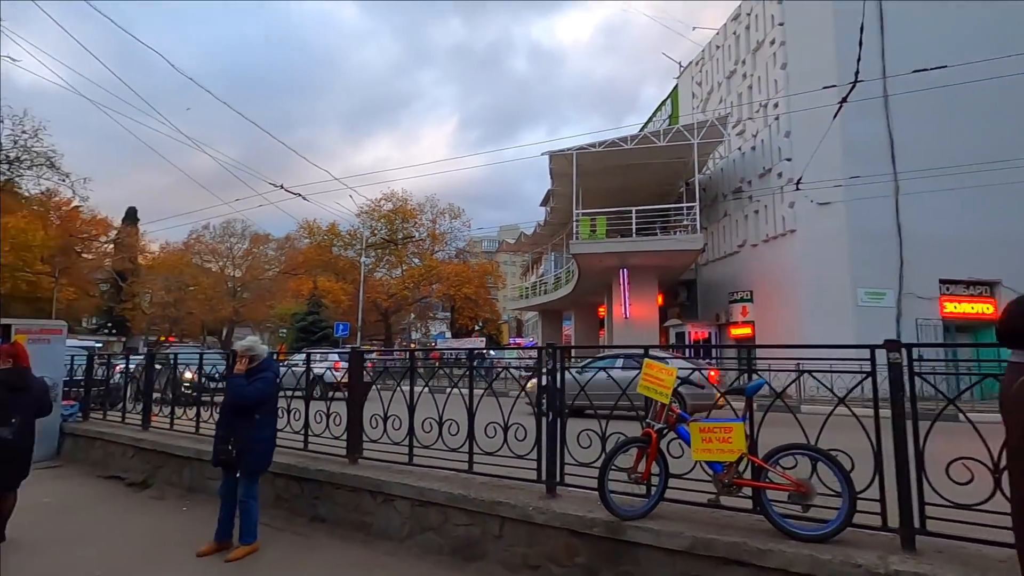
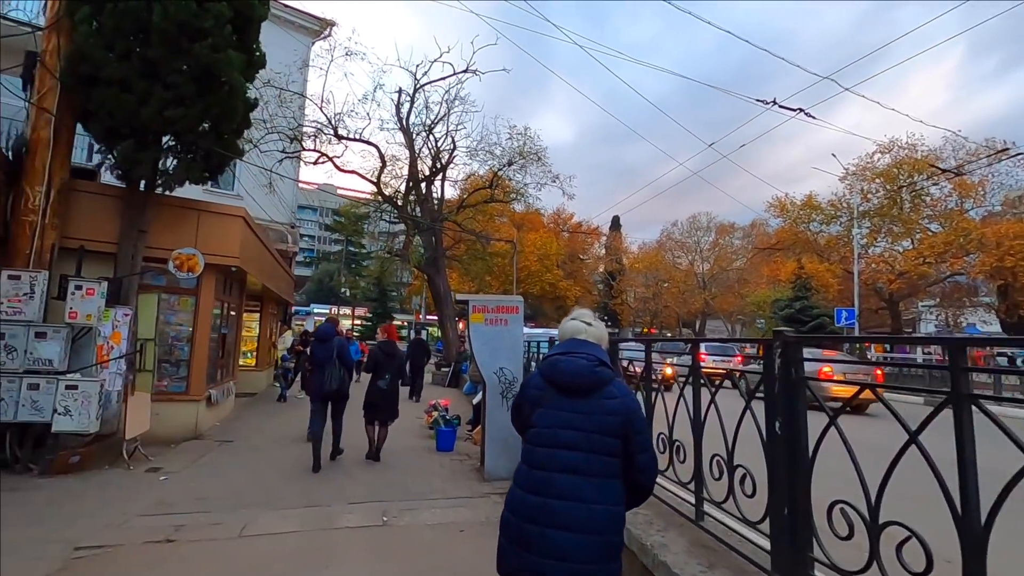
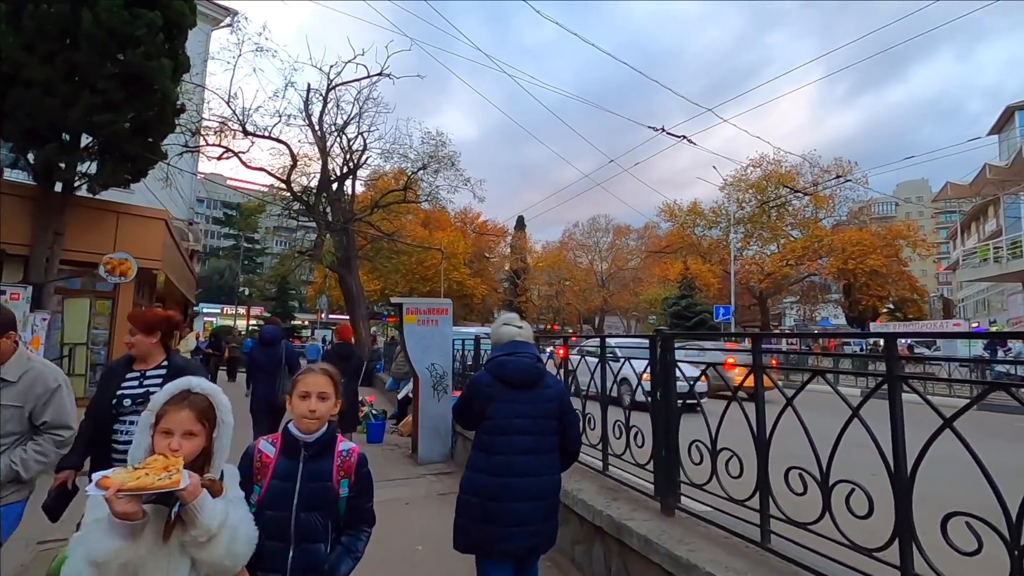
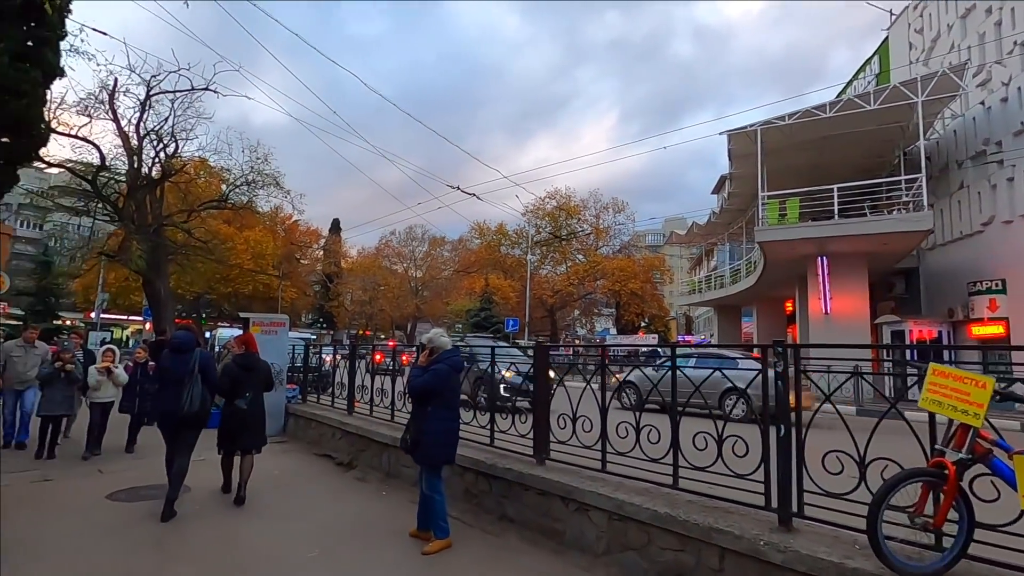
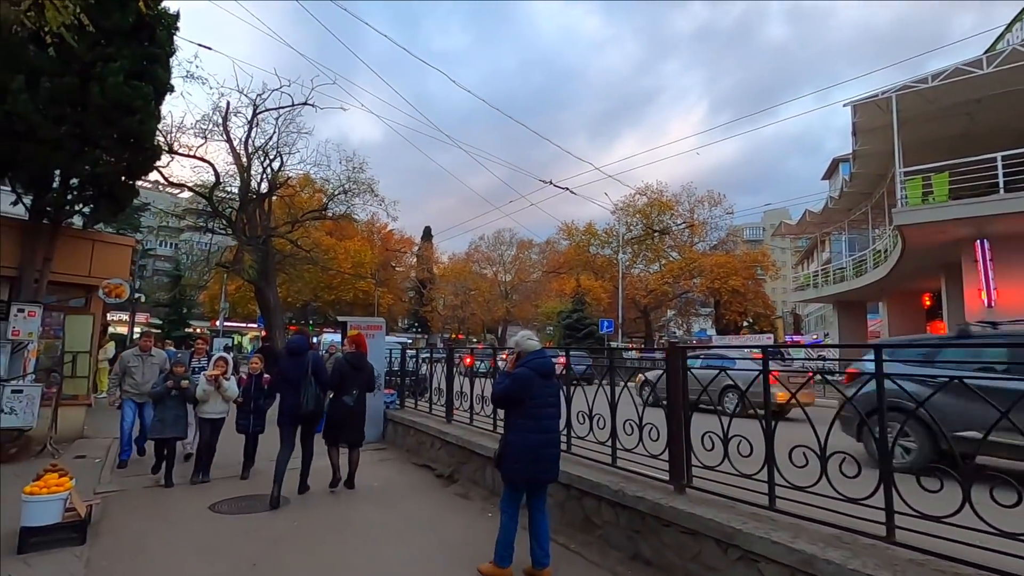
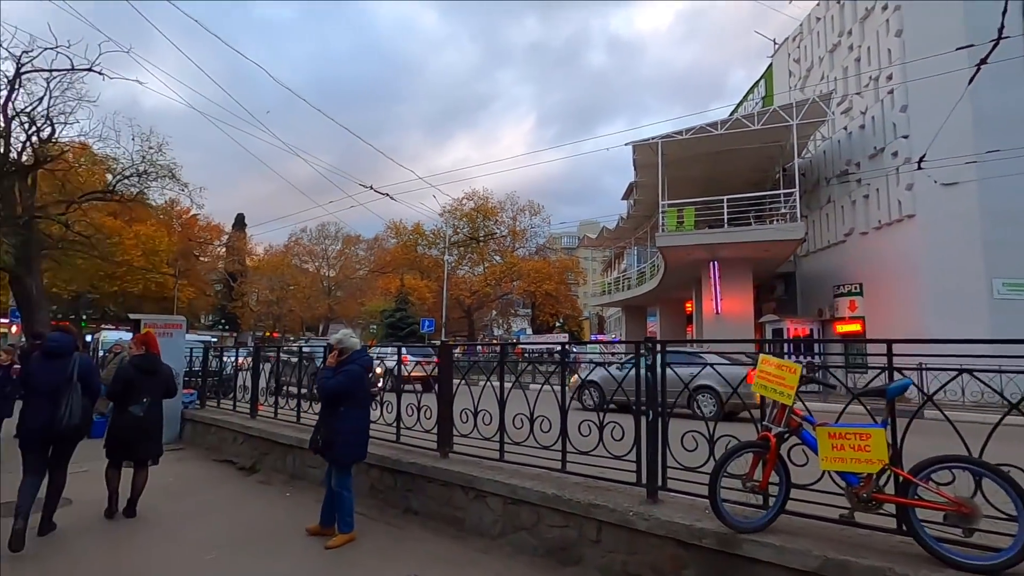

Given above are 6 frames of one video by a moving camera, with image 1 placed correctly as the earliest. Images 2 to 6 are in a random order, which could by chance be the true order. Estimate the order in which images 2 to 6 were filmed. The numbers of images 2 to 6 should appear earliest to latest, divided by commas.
6, 4, 5, 3, 2
